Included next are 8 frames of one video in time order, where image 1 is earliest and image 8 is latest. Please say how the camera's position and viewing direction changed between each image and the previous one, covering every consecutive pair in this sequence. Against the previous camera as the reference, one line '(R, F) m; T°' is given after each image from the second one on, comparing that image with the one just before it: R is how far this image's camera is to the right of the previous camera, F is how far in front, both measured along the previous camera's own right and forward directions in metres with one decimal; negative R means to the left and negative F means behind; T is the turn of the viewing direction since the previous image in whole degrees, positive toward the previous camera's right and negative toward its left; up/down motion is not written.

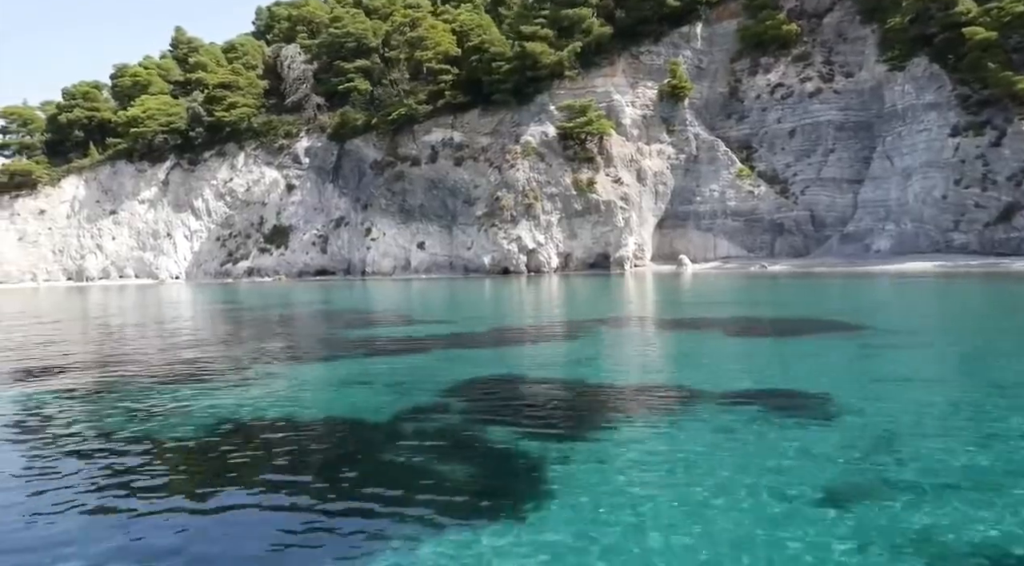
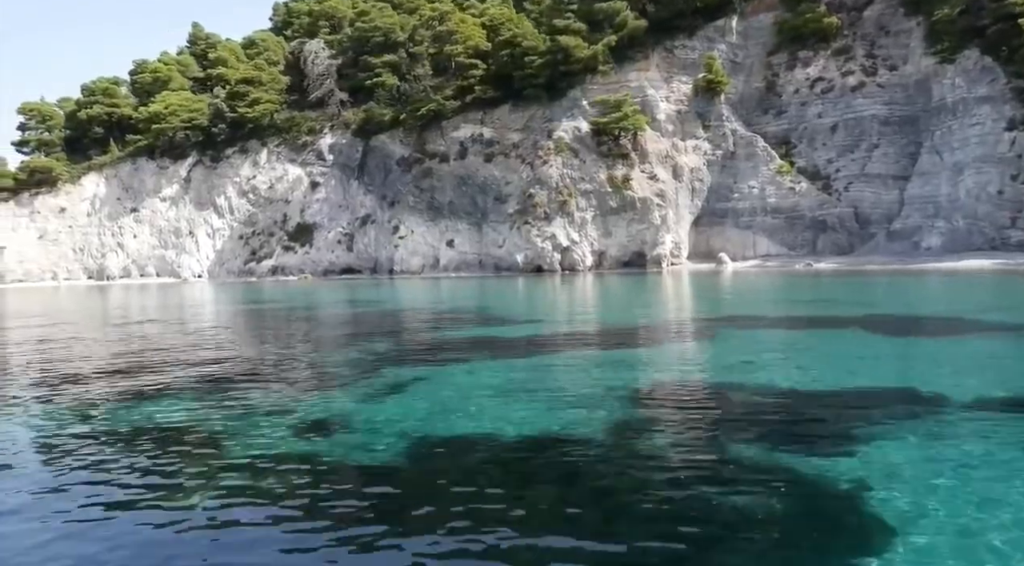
(-1.5, +0.8) m; 0°
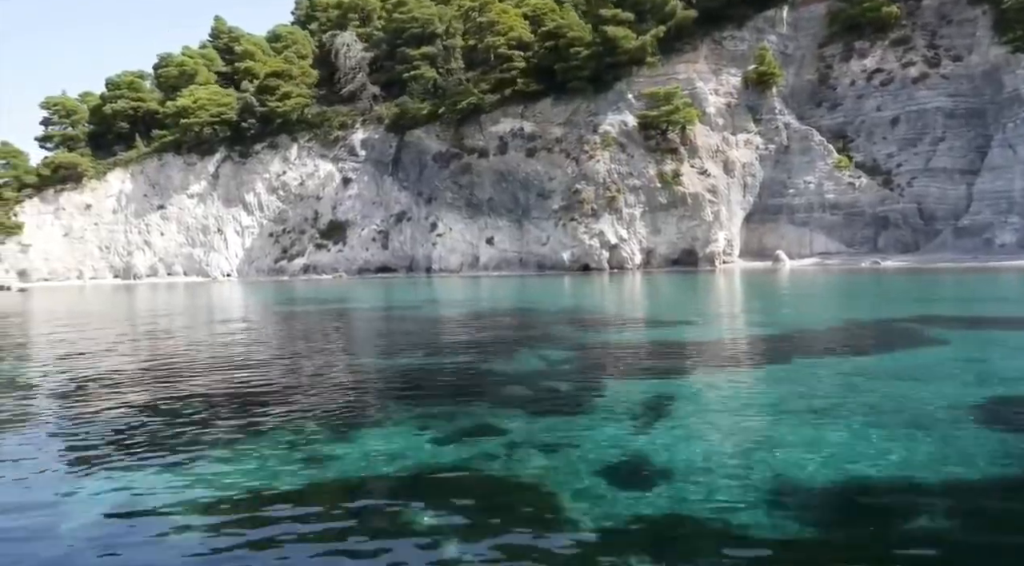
(-2.1, +1.3) m; 0°
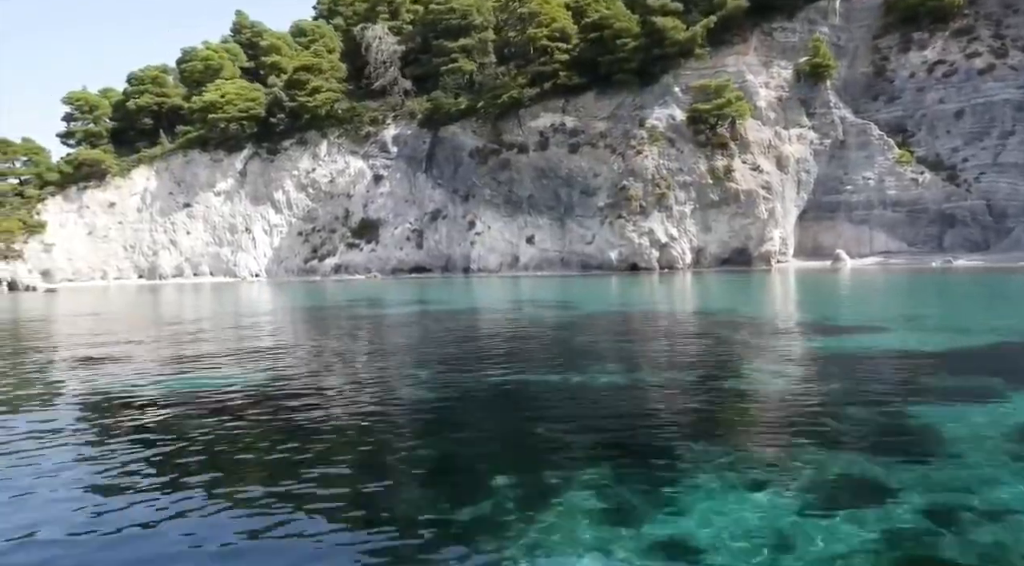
(-2.0, +1.4) m; 0°
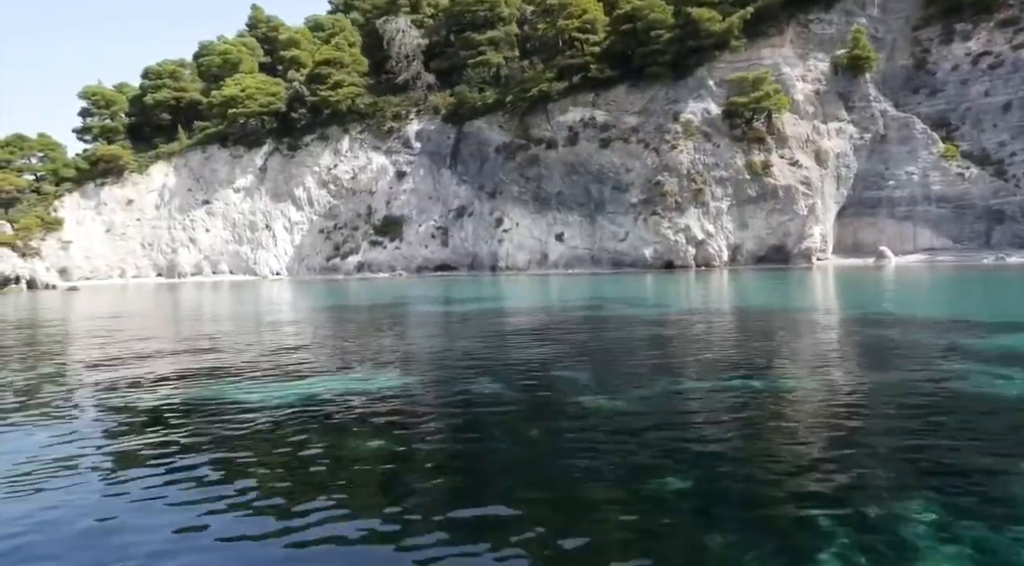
(-1.3, +0.9) m; 0°
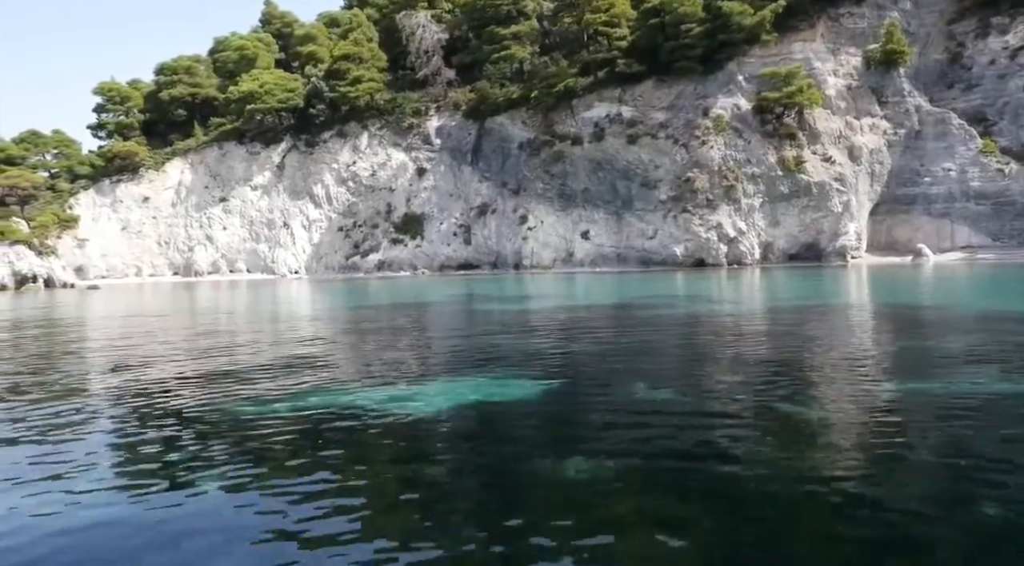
(-1.2, +0.7) m; 0°
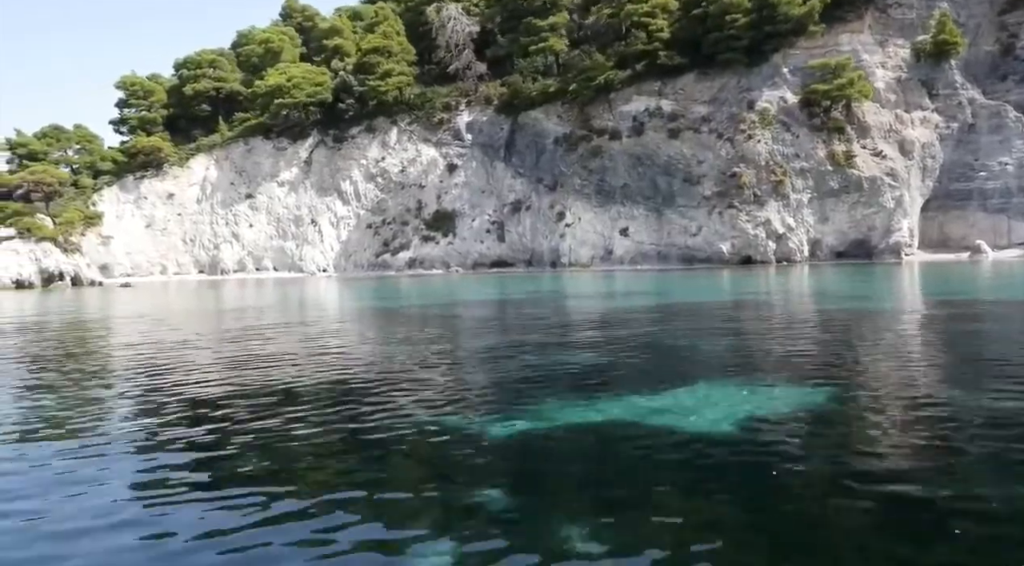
(-1.7, +1.0) m; 0°
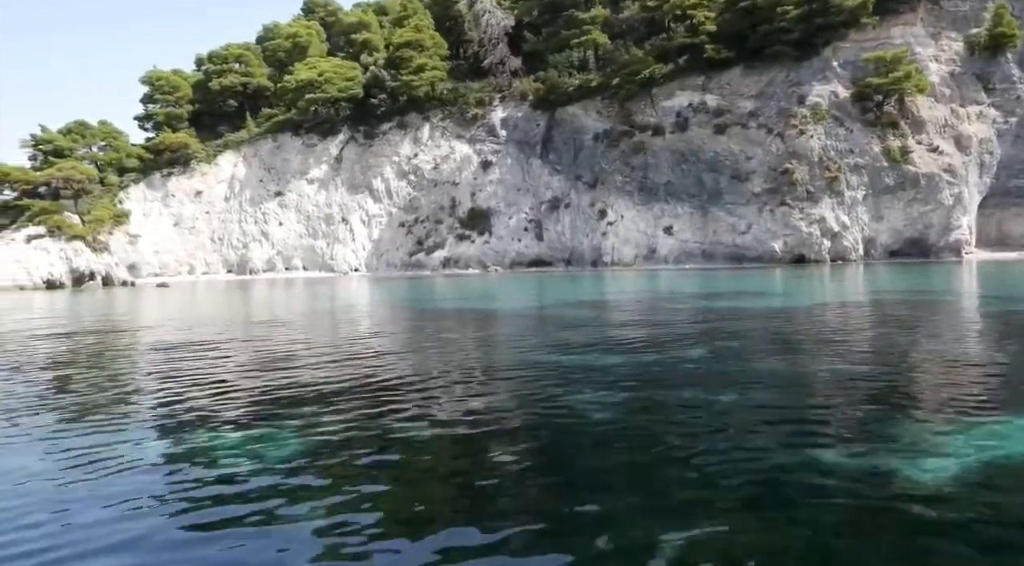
(-1.9, +1.0) m; 0°
